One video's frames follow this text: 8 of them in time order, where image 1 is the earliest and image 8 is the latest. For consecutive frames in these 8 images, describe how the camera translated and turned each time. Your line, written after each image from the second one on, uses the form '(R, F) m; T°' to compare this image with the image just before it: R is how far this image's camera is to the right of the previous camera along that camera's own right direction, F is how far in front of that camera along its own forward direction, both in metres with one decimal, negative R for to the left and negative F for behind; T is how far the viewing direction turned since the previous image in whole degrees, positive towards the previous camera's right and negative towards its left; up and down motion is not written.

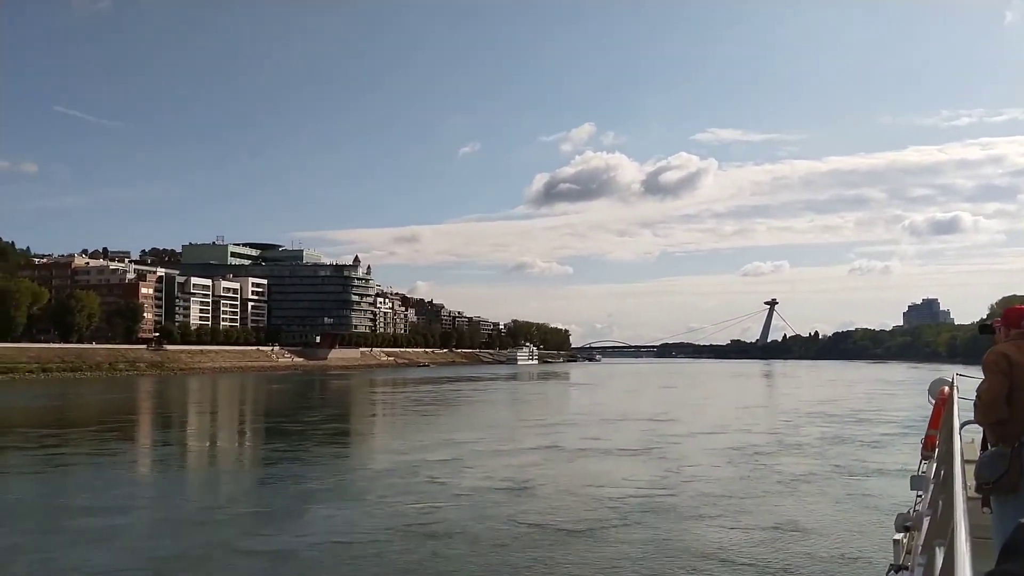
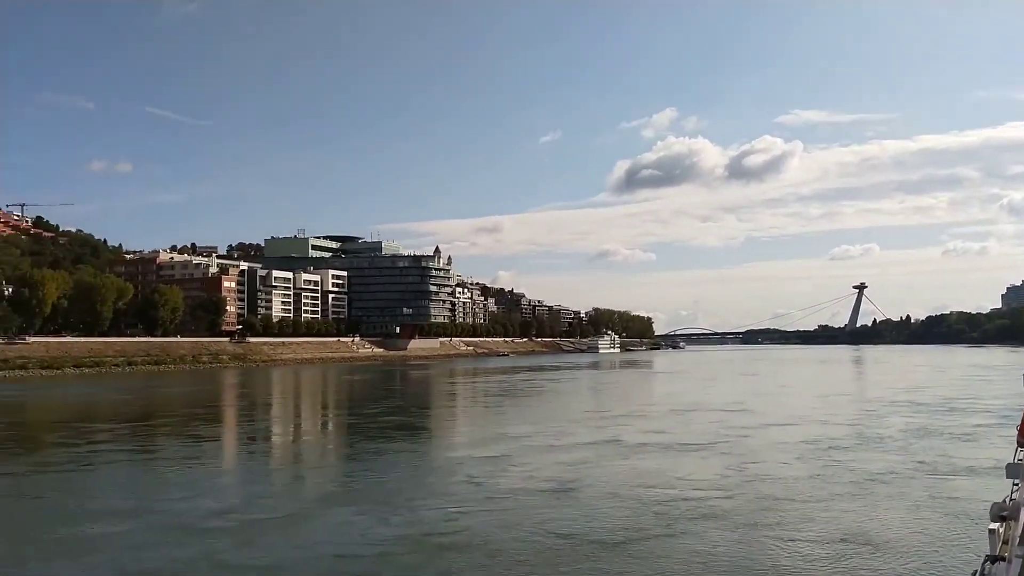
(+0.4, +0.8) m; -5°
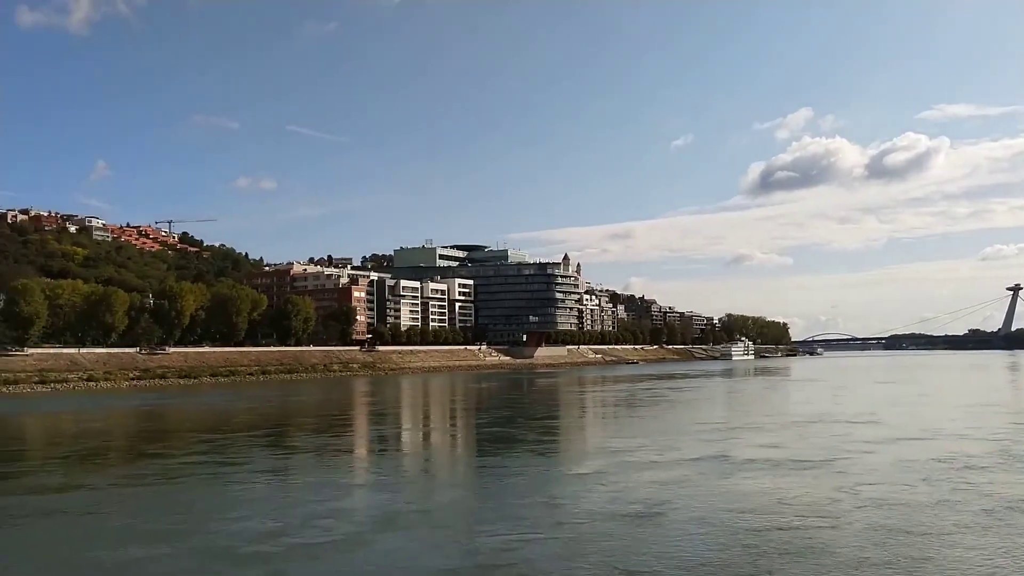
(+0.5, +0.7) m; -8°
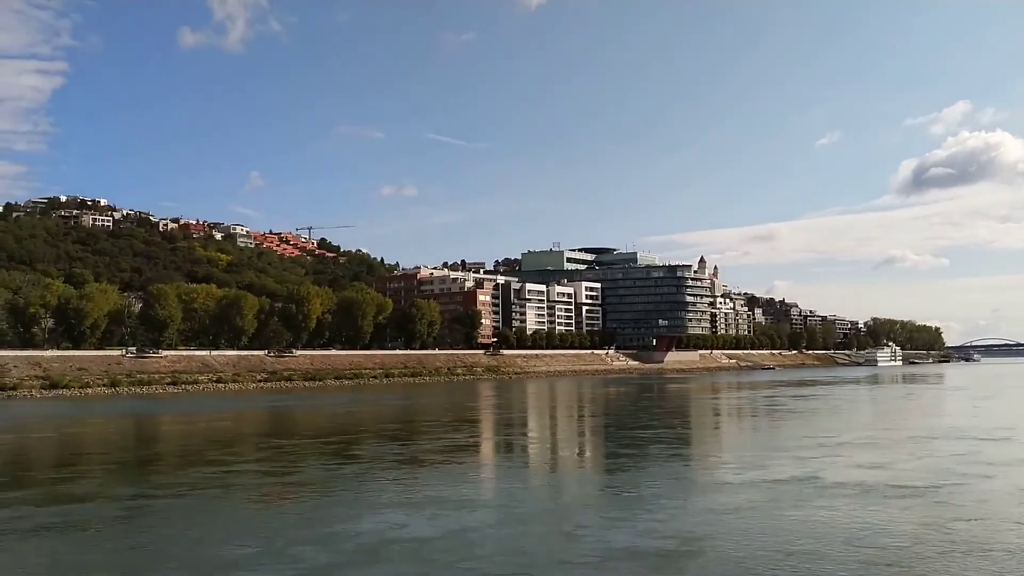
(+1.0, +1.2) m; -8°
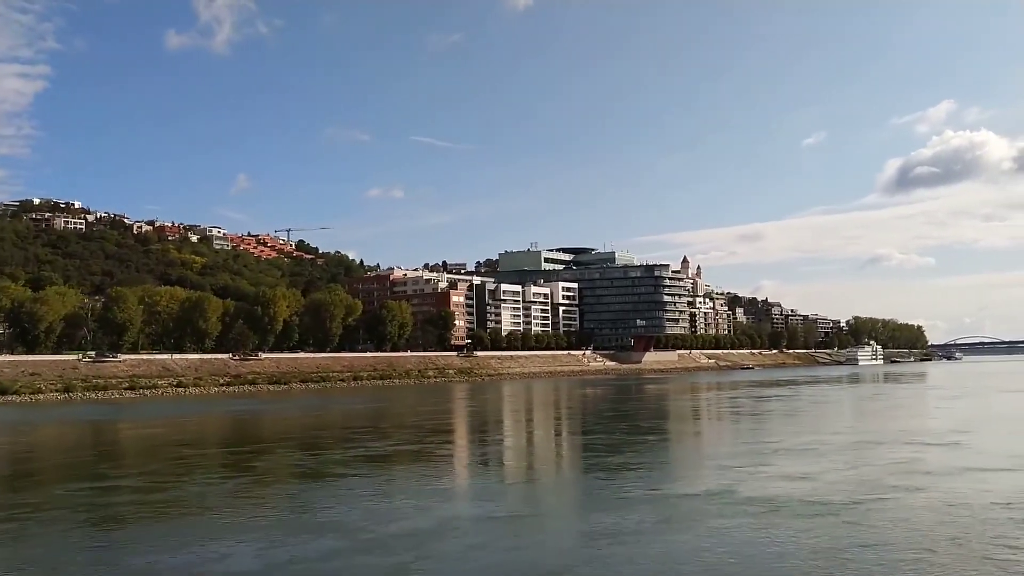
(+1.1, +1.0) m; +1°
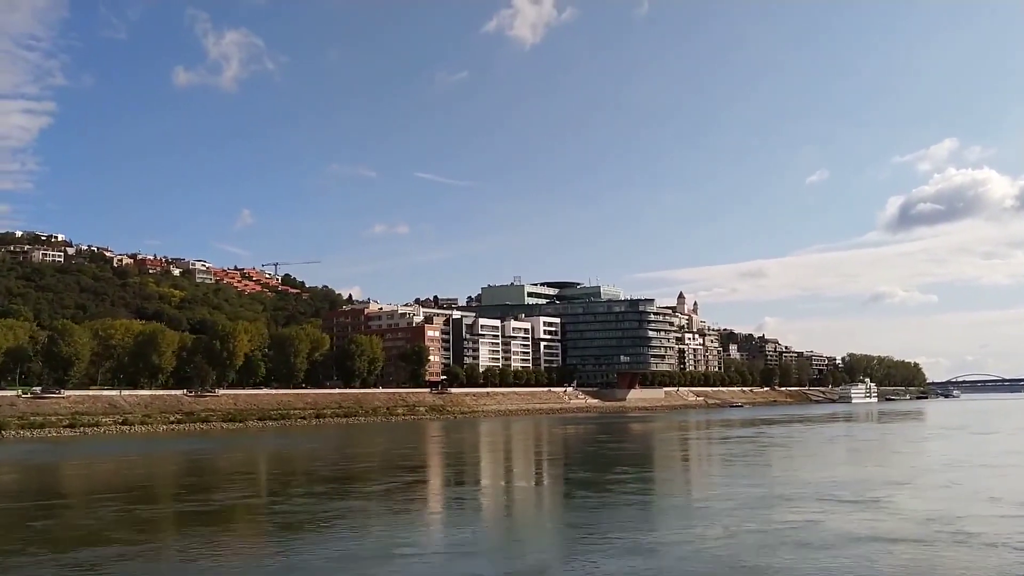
(+2.2, +2.0) m; 0°
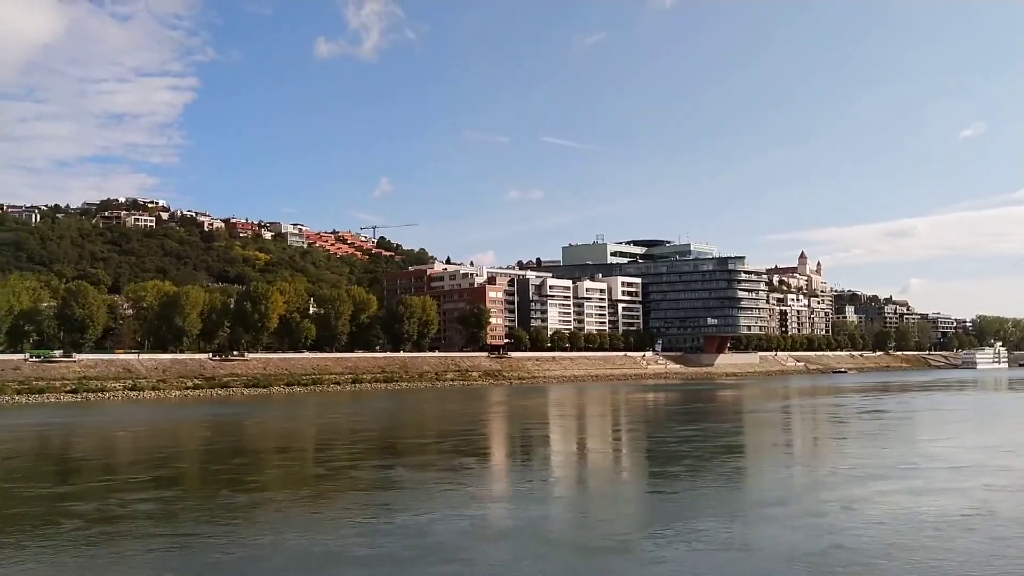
(+5.2, +5.3) m; -8°
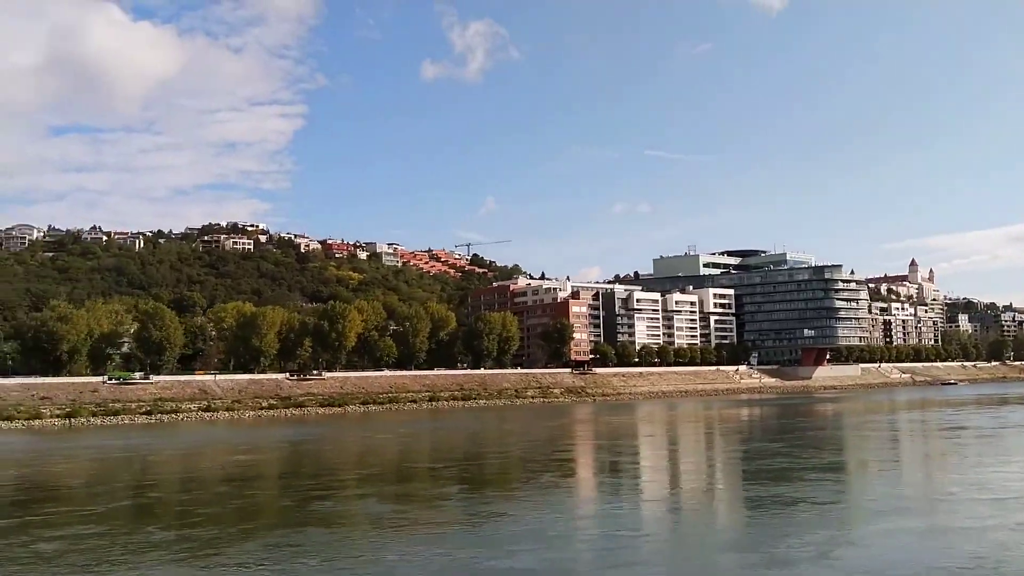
(+1.6, +1.6) m; -6°
